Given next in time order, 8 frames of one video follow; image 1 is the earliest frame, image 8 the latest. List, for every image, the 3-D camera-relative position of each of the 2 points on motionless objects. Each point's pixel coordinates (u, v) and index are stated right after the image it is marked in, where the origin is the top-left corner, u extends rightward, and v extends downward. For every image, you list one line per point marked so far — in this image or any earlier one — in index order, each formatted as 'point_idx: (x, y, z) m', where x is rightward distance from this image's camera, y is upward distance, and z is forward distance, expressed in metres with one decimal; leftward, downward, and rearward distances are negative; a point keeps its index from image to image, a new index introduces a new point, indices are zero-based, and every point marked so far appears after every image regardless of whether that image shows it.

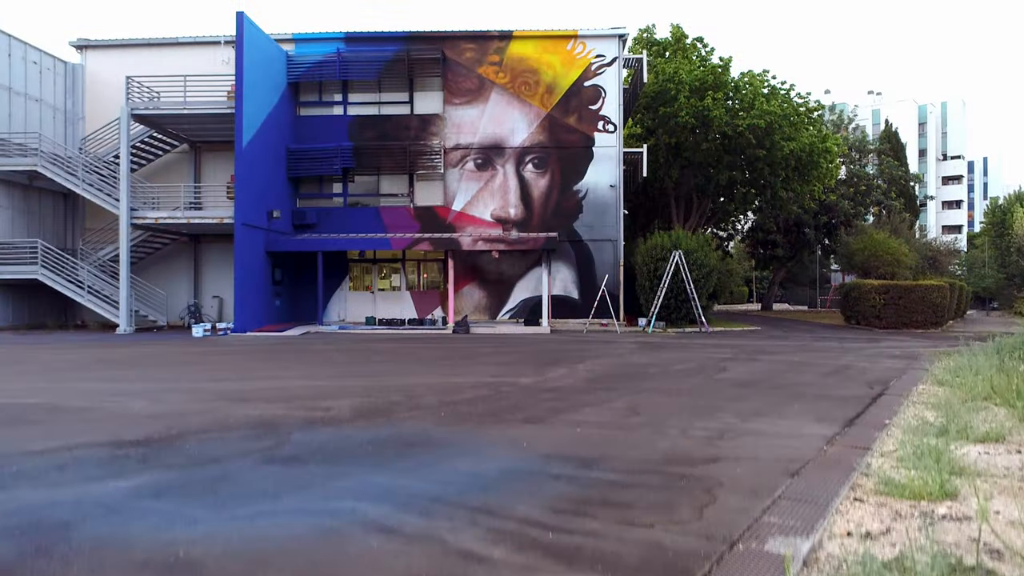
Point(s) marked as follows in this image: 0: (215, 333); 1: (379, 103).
0: (-5.8, -0.9, +14.6) m
1: (-3.2, +4.4, +17.8) m
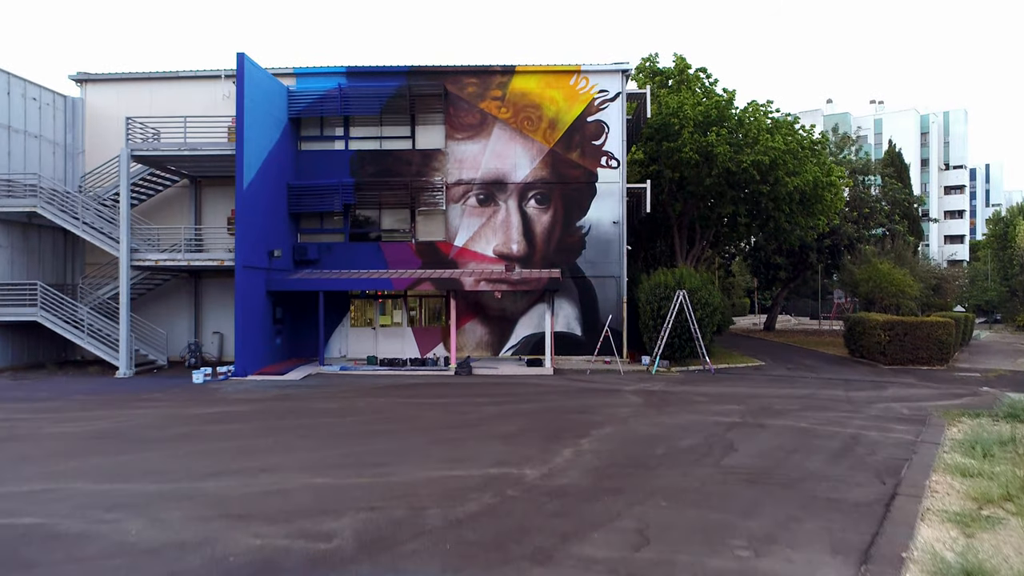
0: (-5.8, -1.7, +14.5) m
1: (-3.1, +3.6, +17.6) m
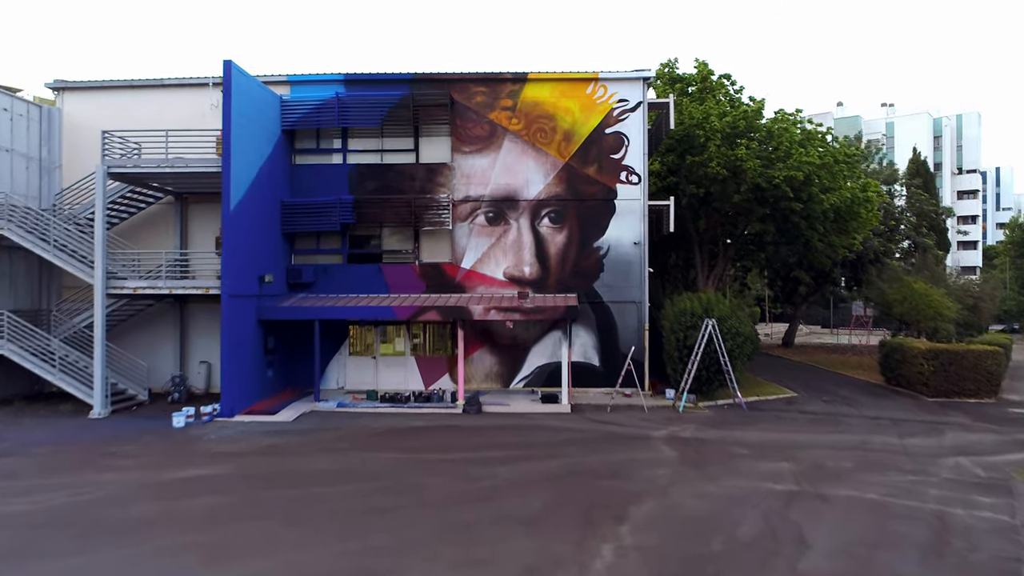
0: (-5.5, -2.3, +13.2) m
1: (-2.8, +3.0, +16.3) m
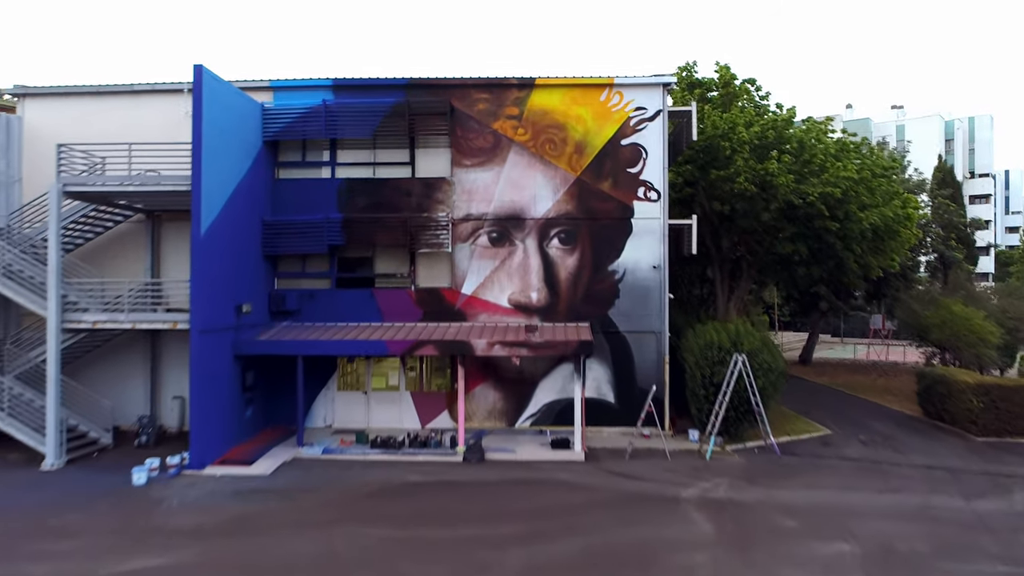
0: (-5.4, -2.8, +11.6) m
1: (-2.7, +2.5, +14.8) m
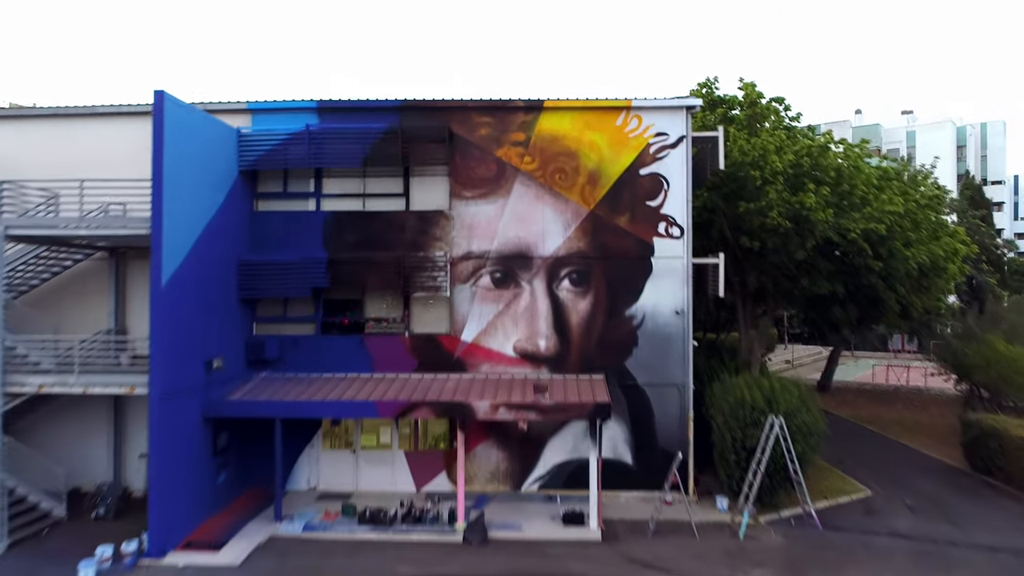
0: (-5.3, -3.6, +10.1) m
1: (-2.6, +1.7, +13.2) m
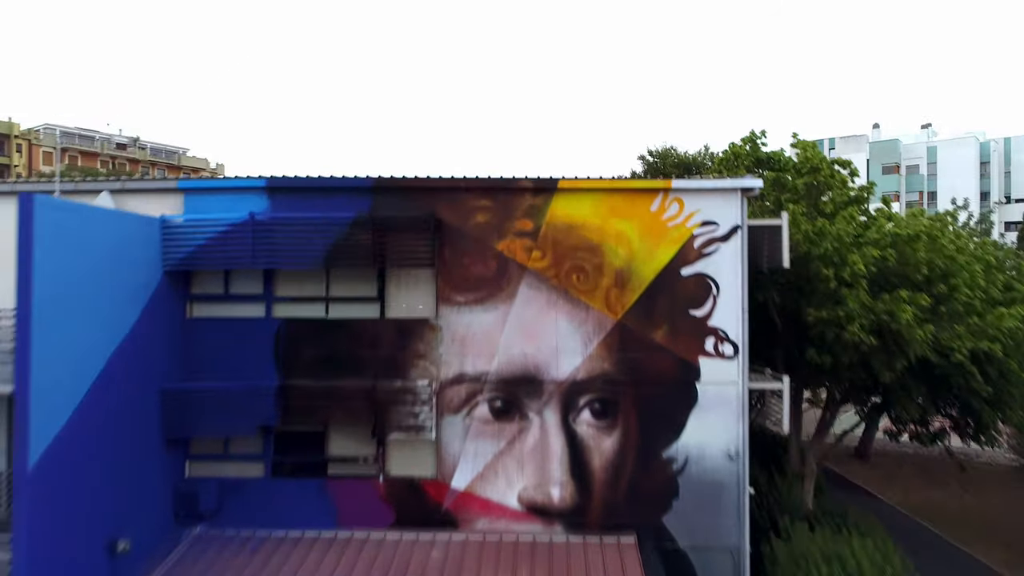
0: (-5.2, -5.4, +7.2) m
1: (-2.6, -0.1, +10.4) m
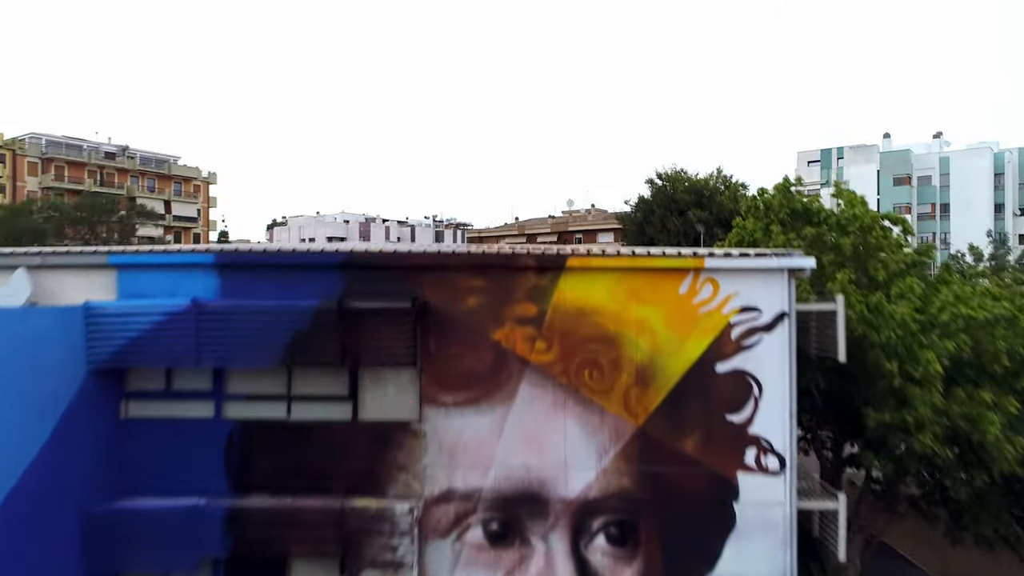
0: (-5.3, -6.5, +5.5) m
1: (-2.6, -1.2, +8.6) m
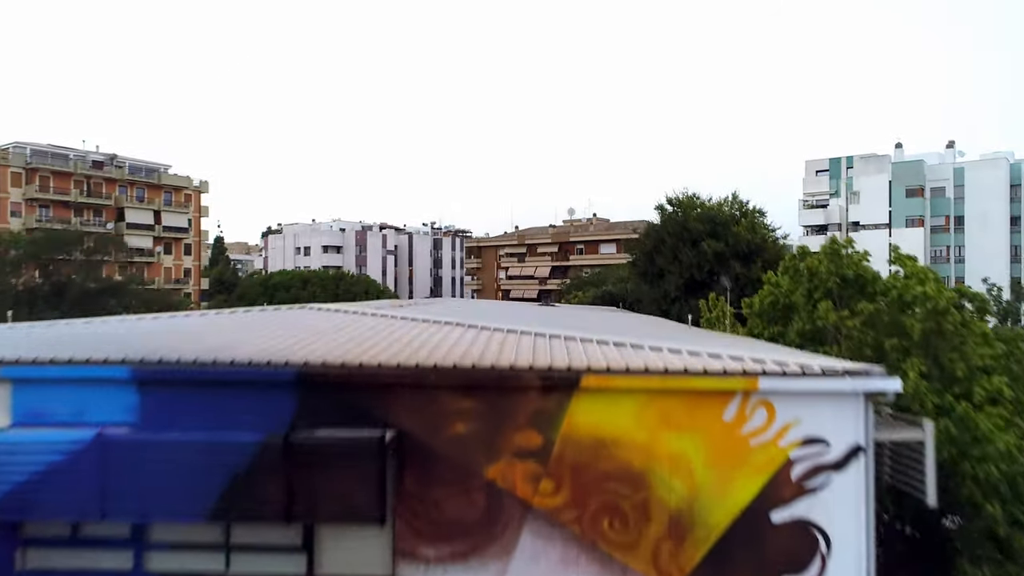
0: (-5.3, -7.6, +3.6) m
1: (-2.6, -2.3, +6.8) m
